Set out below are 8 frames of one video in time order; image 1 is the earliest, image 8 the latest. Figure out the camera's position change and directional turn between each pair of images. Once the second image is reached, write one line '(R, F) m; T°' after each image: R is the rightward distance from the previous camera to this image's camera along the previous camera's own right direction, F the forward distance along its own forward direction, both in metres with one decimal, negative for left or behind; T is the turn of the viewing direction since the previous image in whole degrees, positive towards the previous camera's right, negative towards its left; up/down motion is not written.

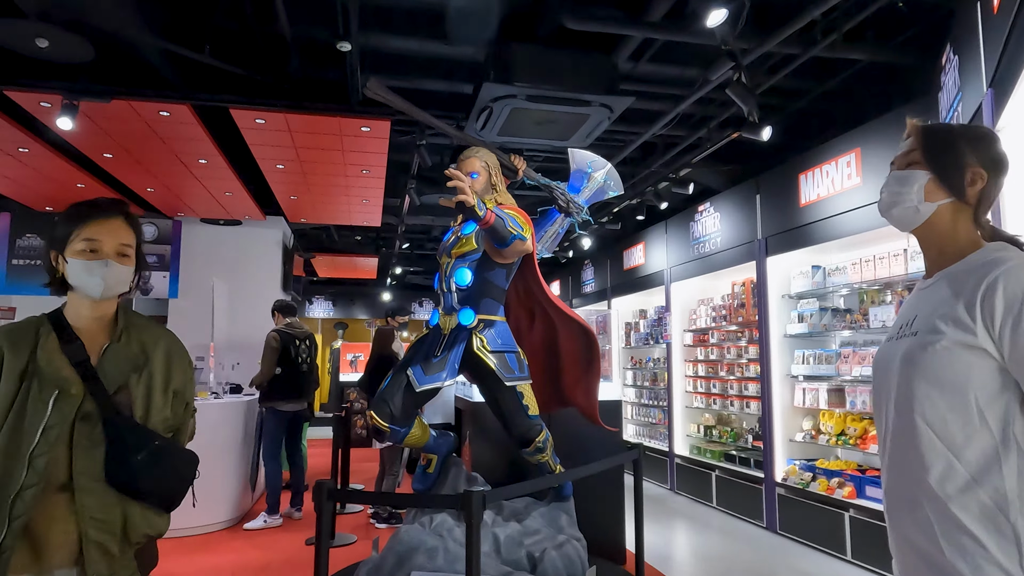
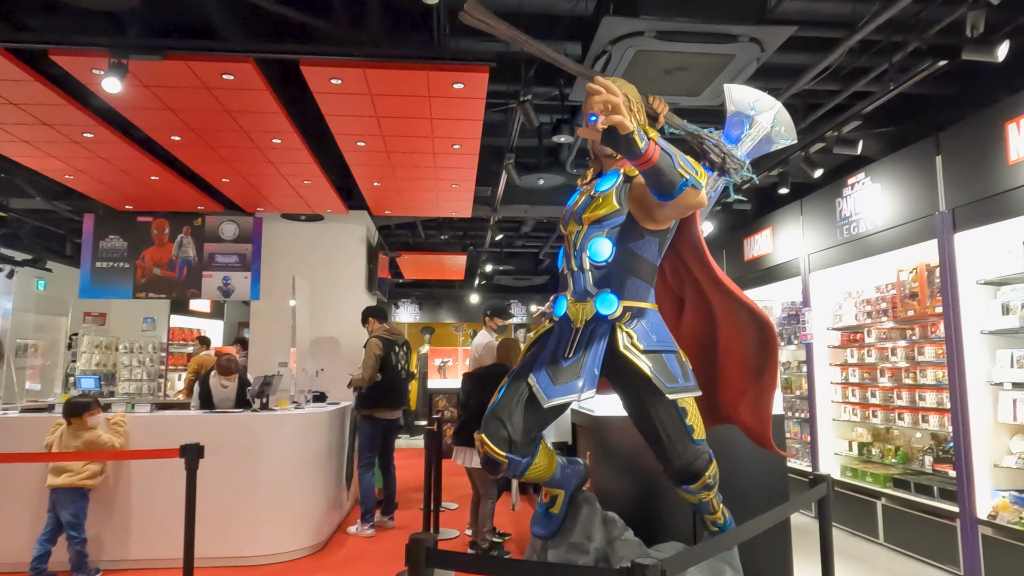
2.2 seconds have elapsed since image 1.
(-0.2, +0.7) m; -7°
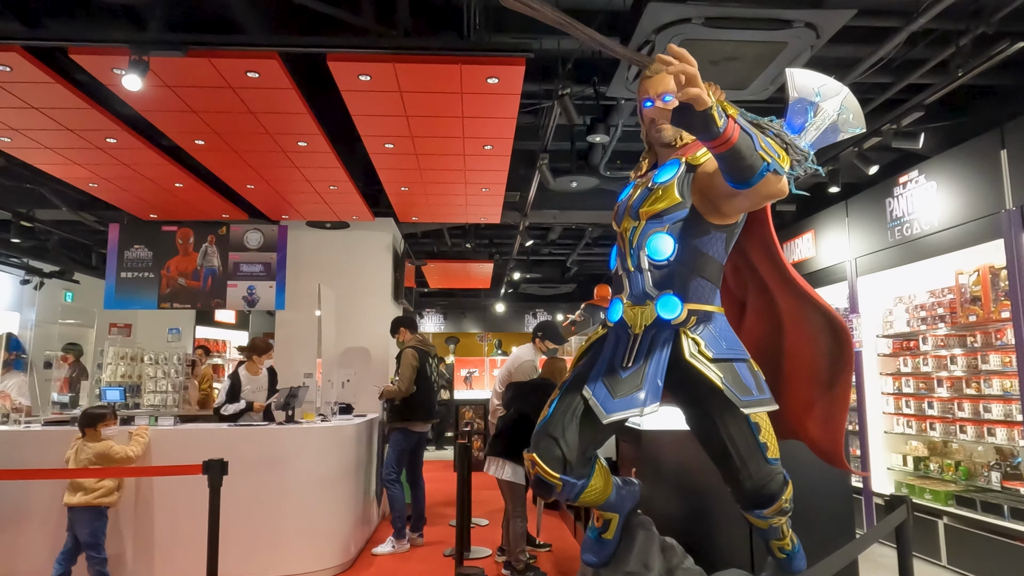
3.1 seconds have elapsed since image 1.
(-0.1, +0.2) m; -2°
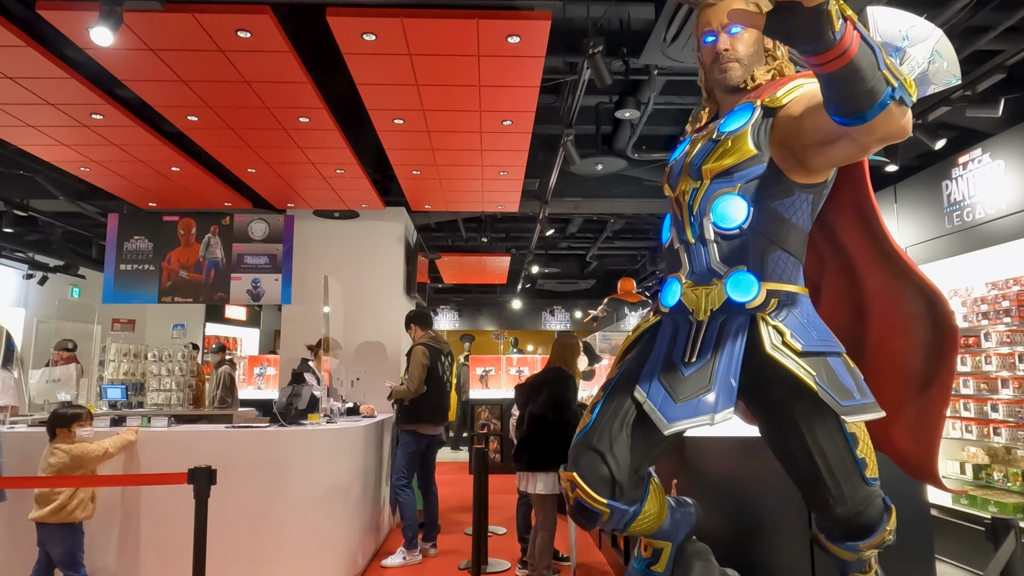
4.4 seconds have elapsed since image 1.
(0.0, +0.3) m; -1°
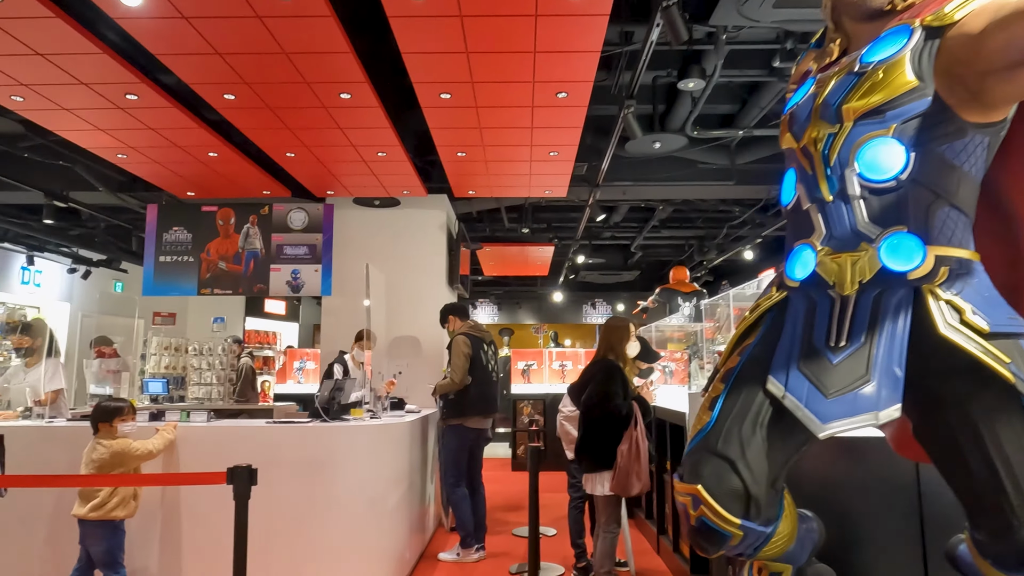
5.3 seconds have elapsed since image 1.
(-0.1, +0.2) m; -3°
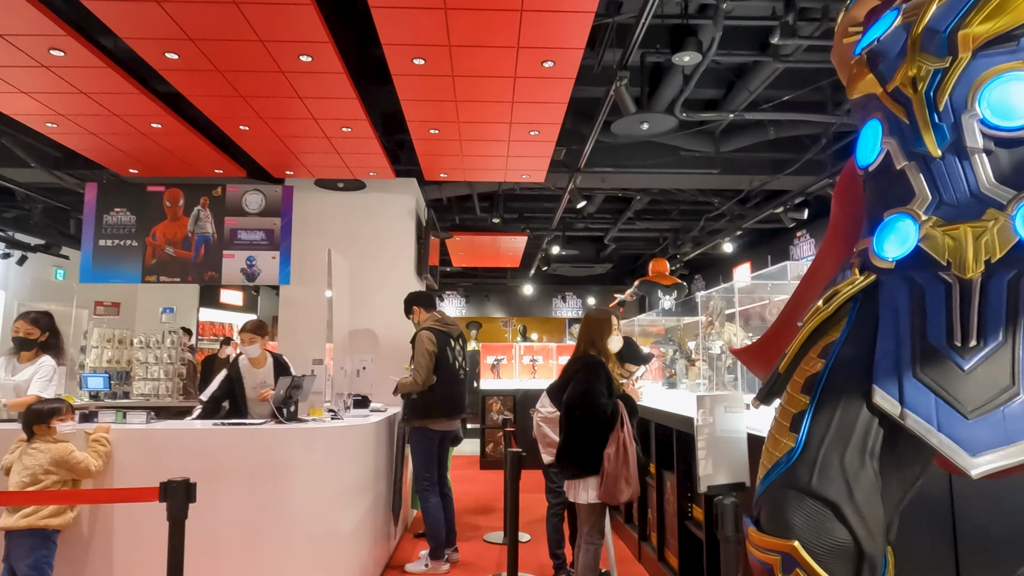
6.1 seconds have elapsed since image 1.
(-0.1, +0.3) m; +3°
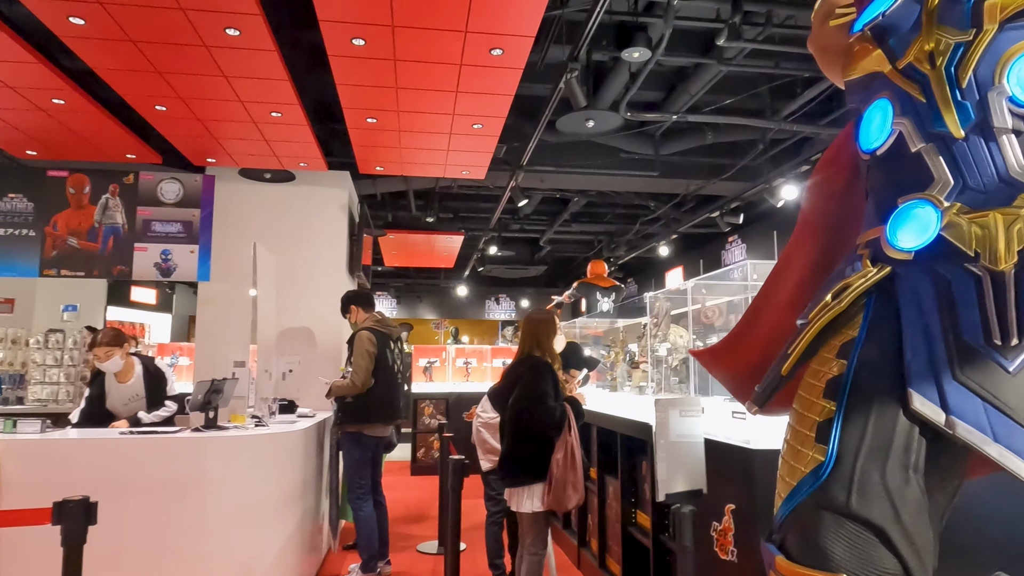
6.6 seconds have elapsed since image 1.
(-0.1, +0.1) m; +6°
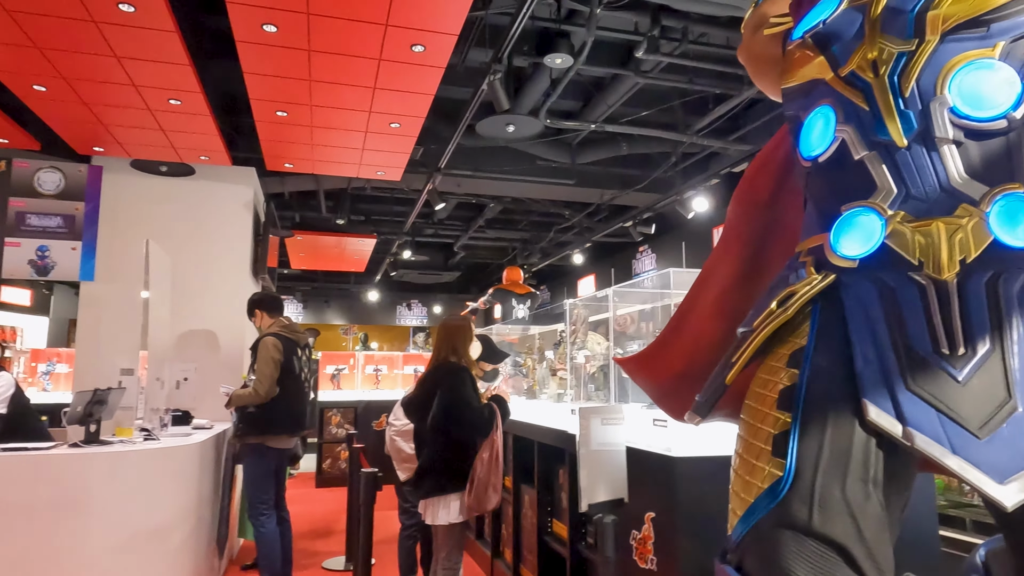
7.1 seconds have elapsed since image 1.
(0.0, +0.1) m; +8°
